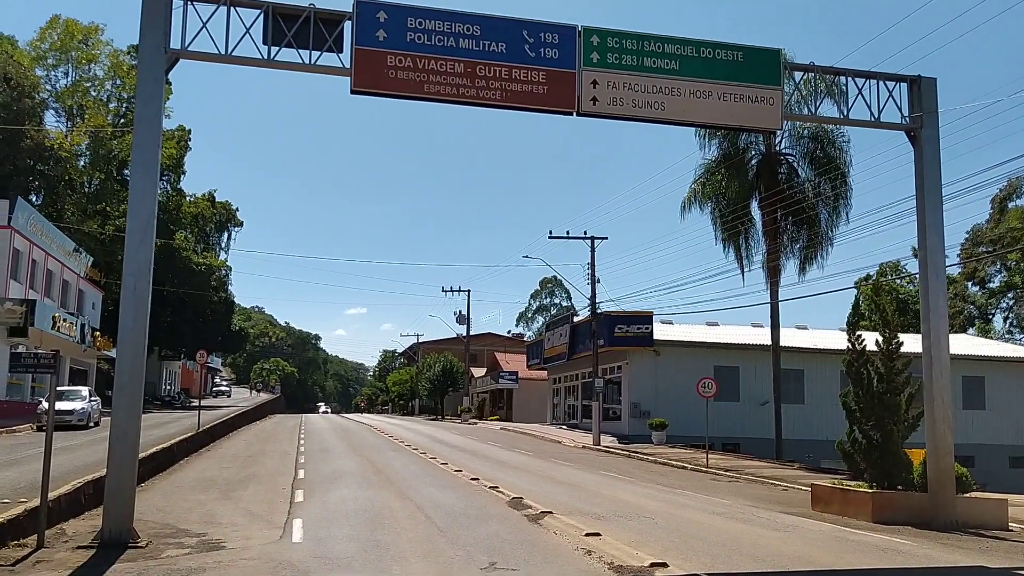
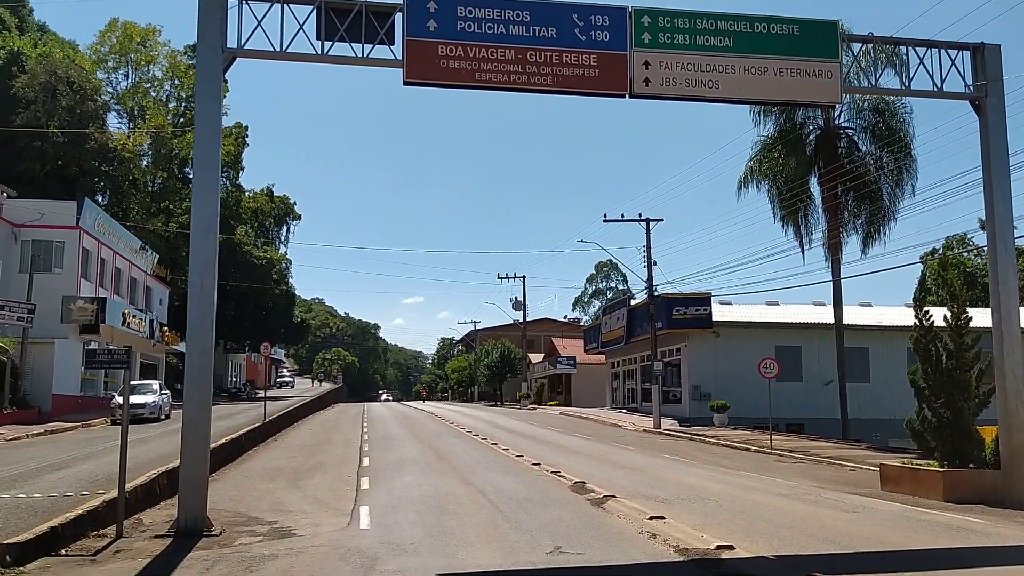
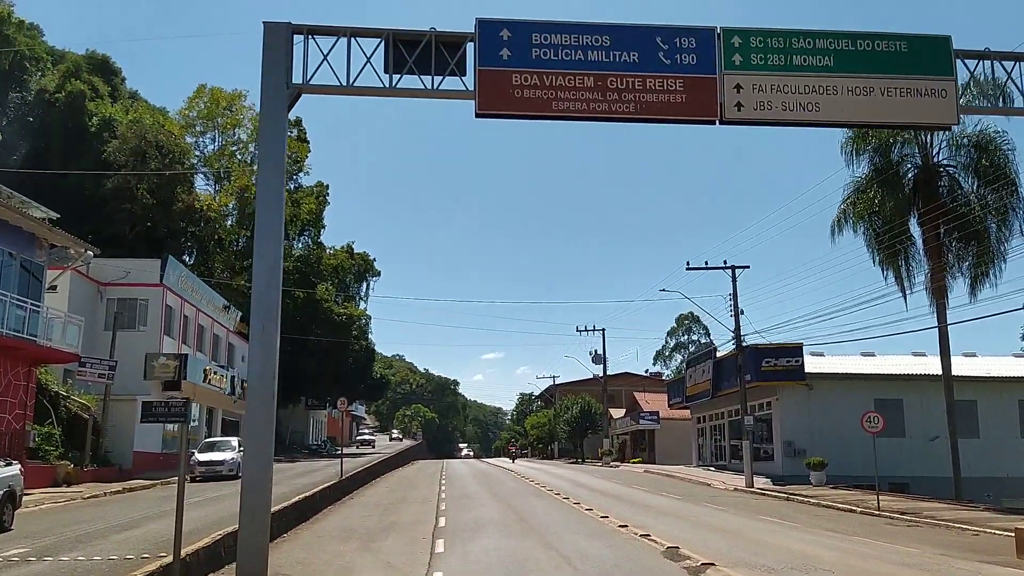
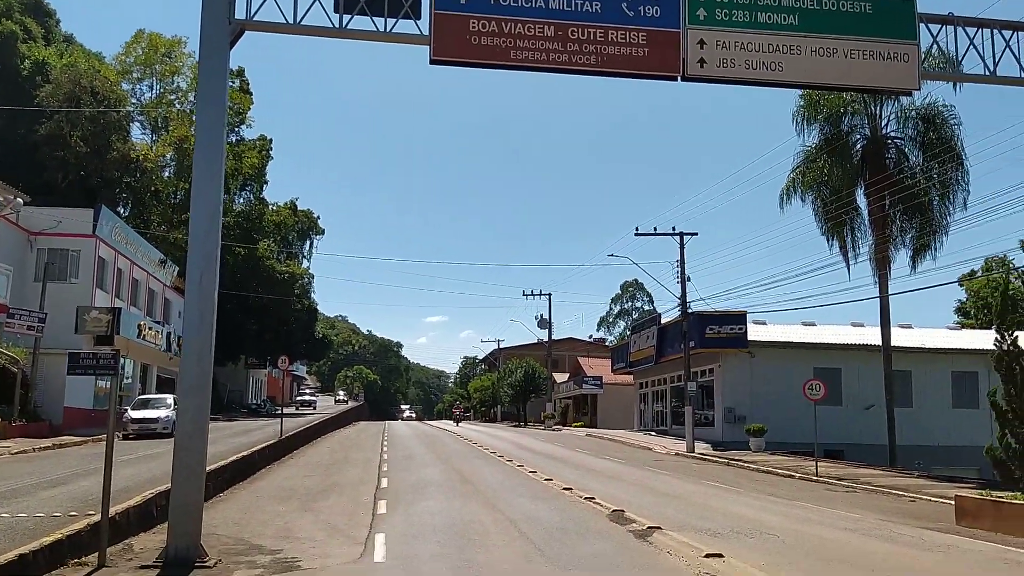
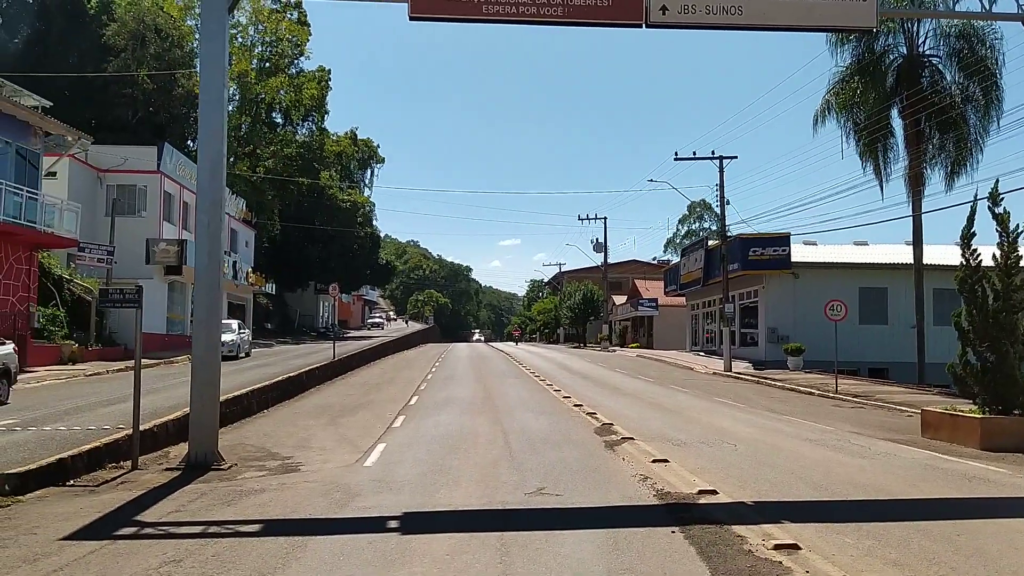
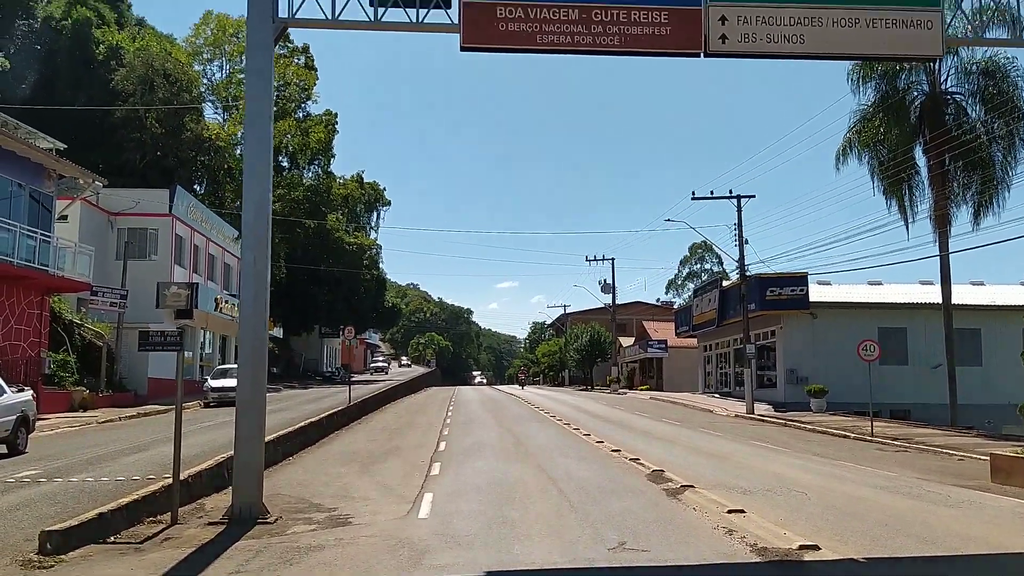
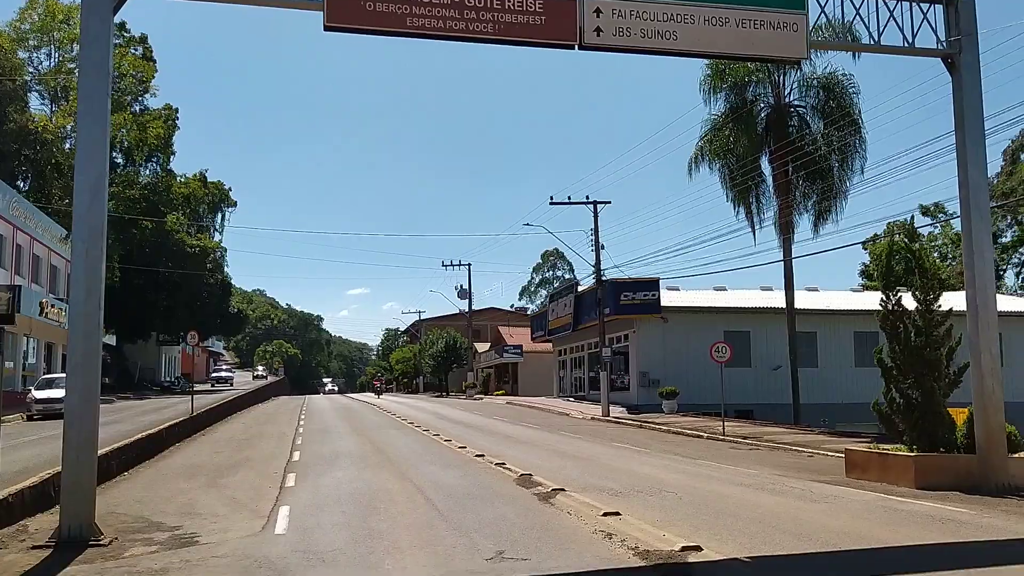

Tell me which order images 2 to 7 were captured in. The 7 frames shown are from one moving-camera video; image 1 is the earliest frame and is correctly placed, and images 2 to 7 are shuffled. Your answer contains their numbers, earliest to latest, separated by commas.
2, 5, 6, 3, 4, 7
